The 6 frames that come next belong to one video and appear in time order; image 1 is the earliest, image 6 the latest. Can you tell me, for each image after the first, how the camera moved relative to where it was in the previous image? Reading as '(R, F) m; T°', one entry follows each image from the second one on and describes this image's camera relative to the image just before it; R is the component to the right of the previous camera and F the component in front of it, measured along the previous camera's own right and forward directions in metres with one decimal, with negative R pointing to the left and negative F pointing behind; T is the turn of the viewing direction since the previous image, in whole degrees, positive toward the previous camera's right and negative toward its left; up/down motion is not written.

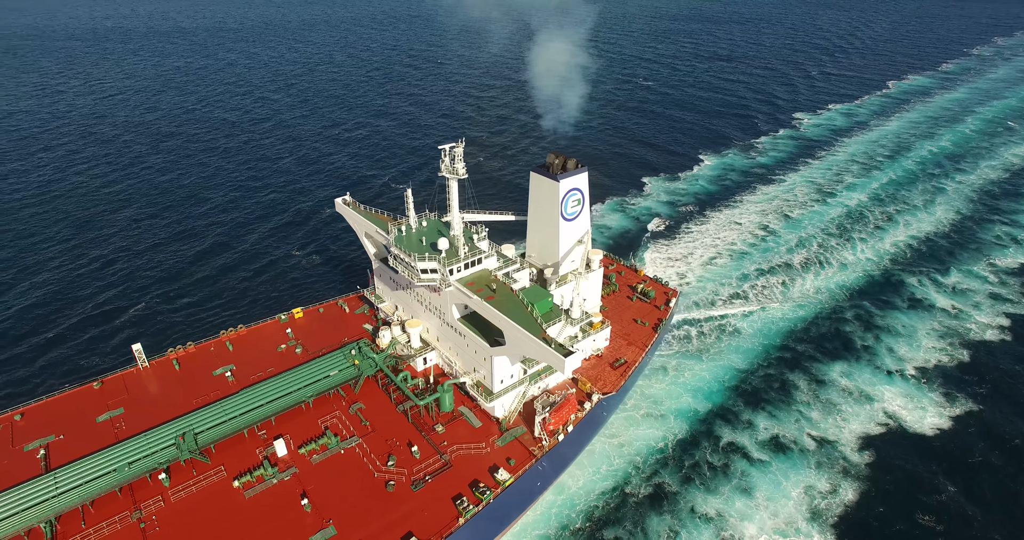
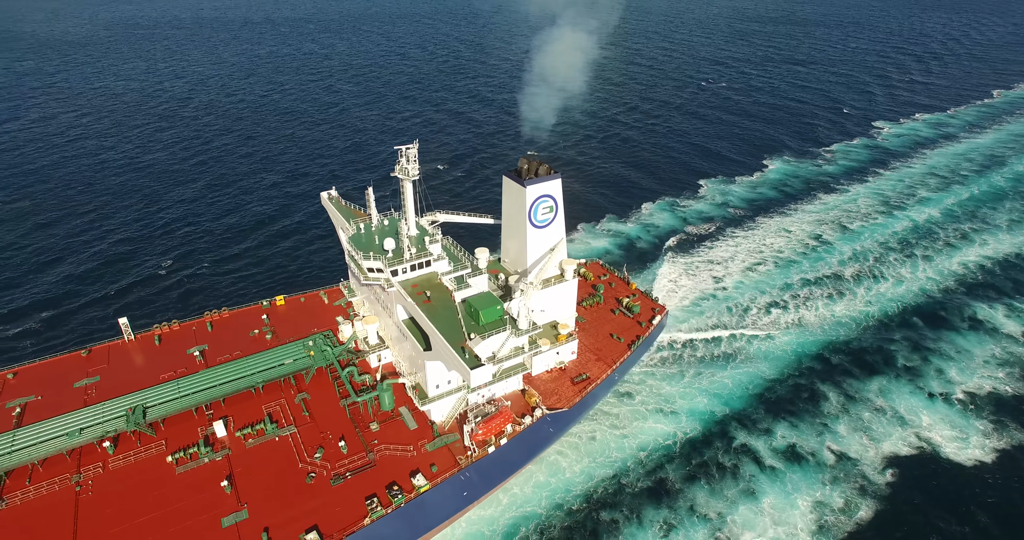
(+6.2, +0.7) m; -7°
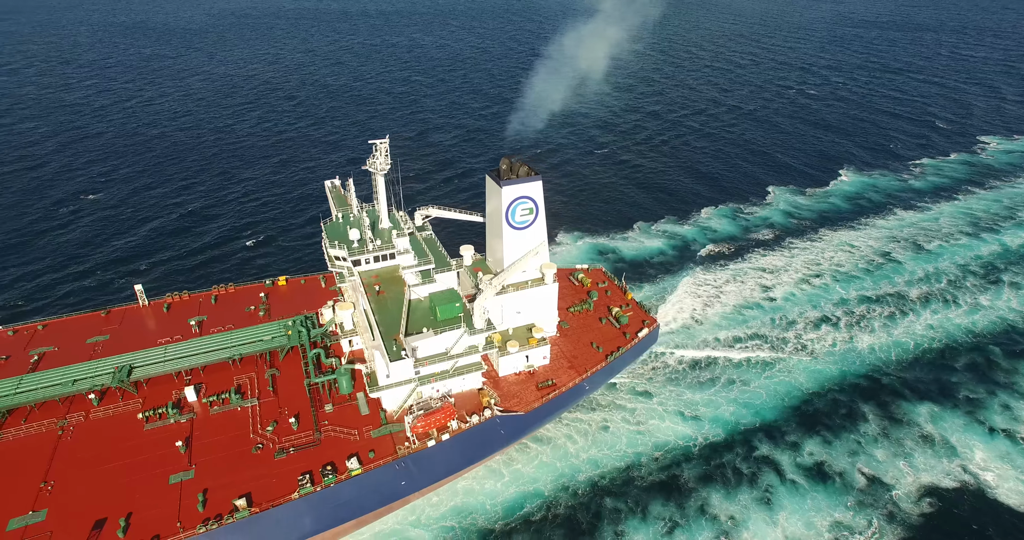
(+6.1, +0.2) m; -8°
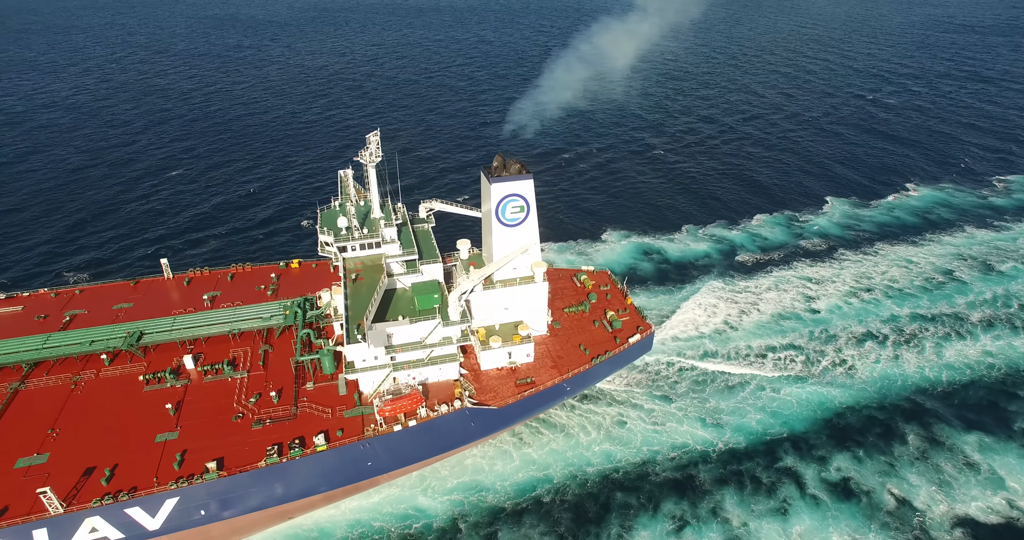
(+4.5, -0.3) m; -6°
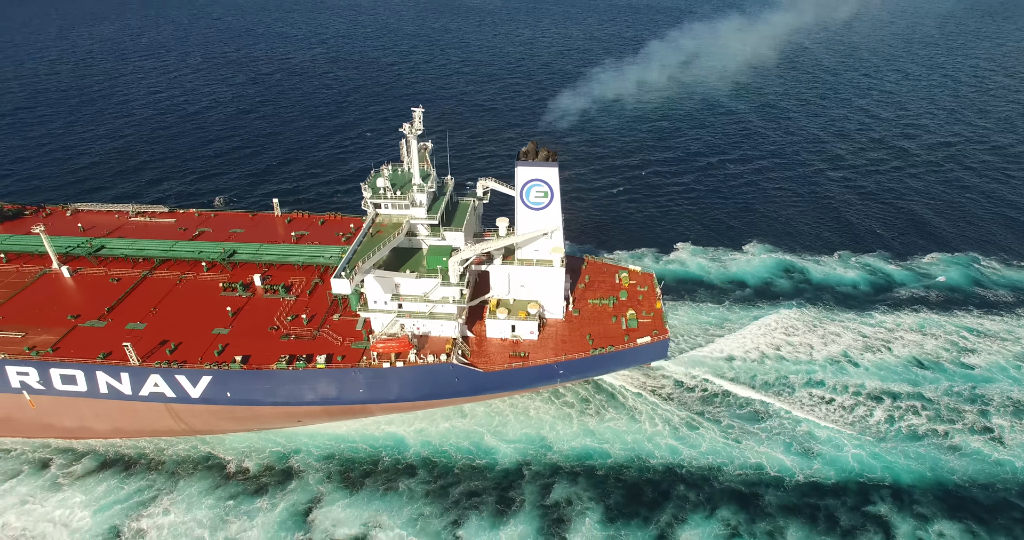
(+10.0, -0.9) m; -17°
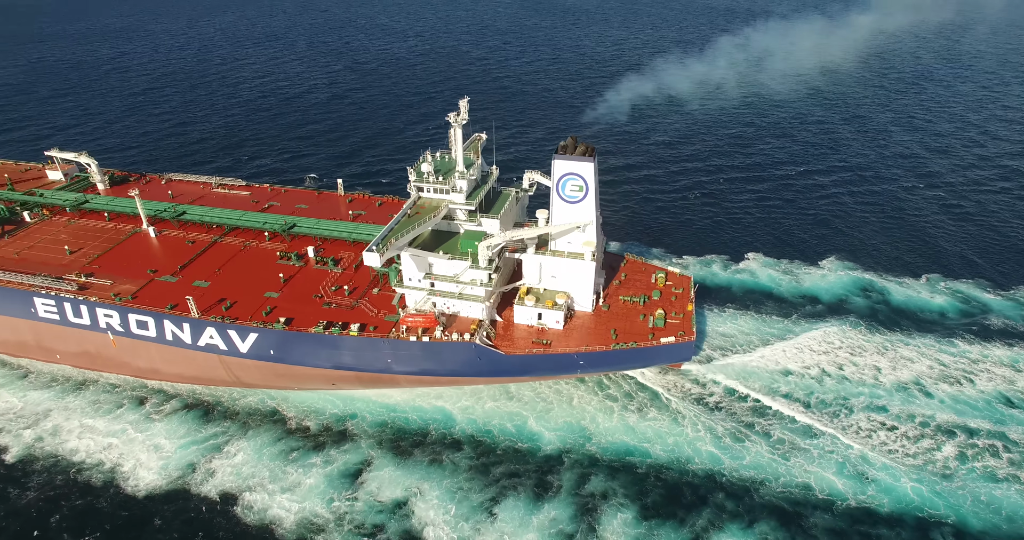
(+3.3, -0.7) m; -8°
